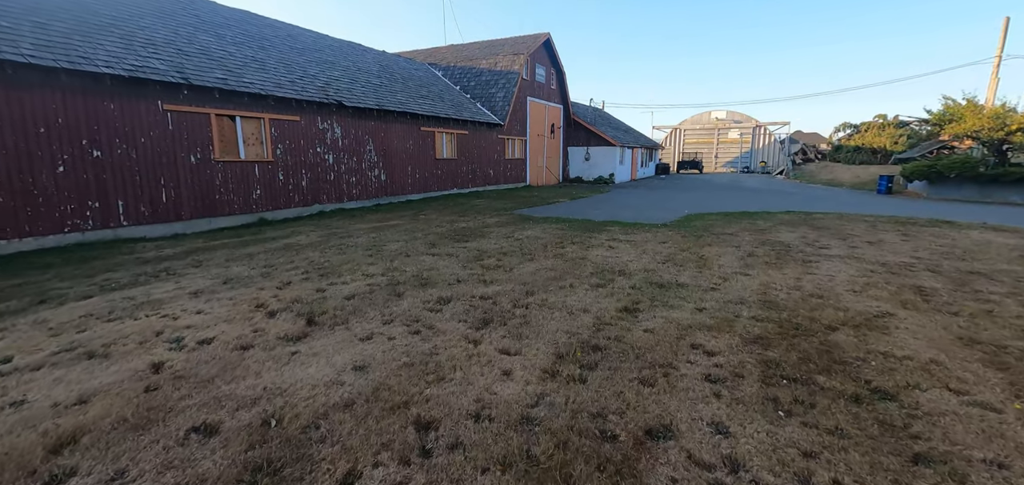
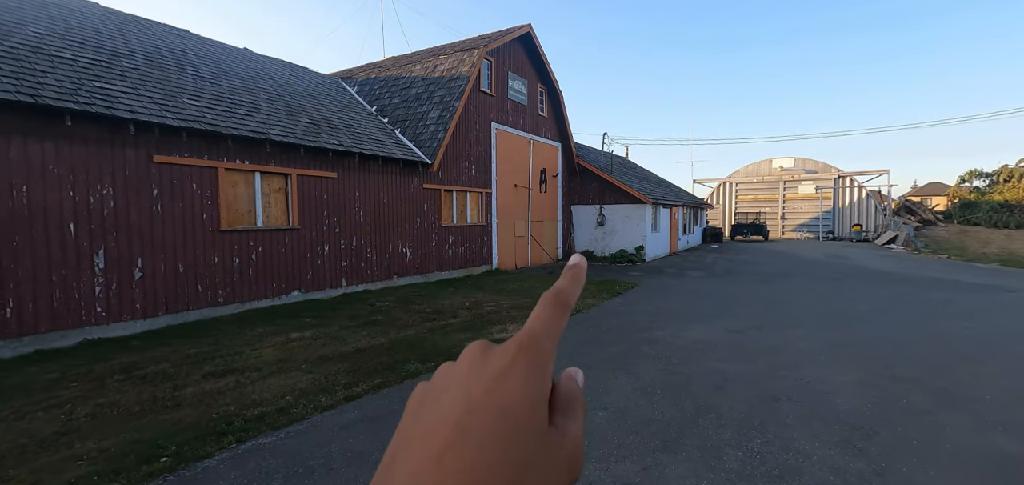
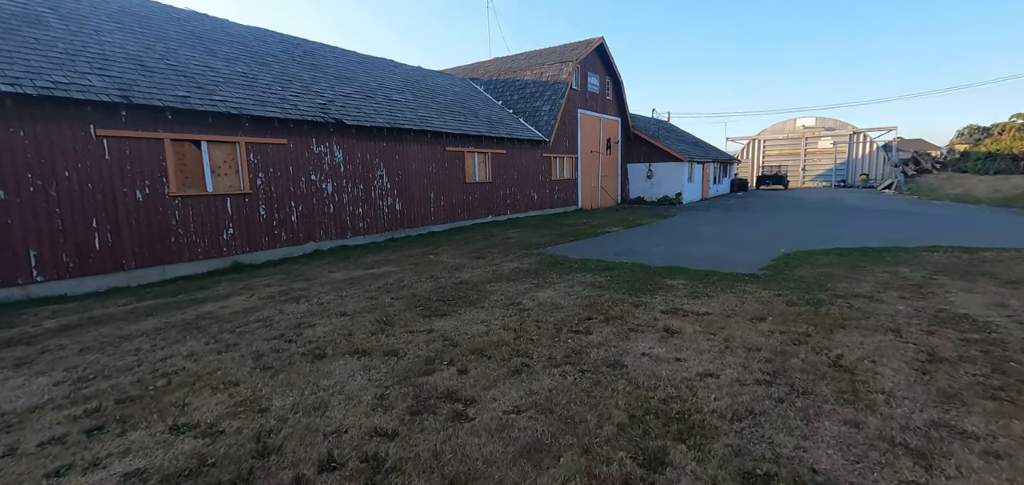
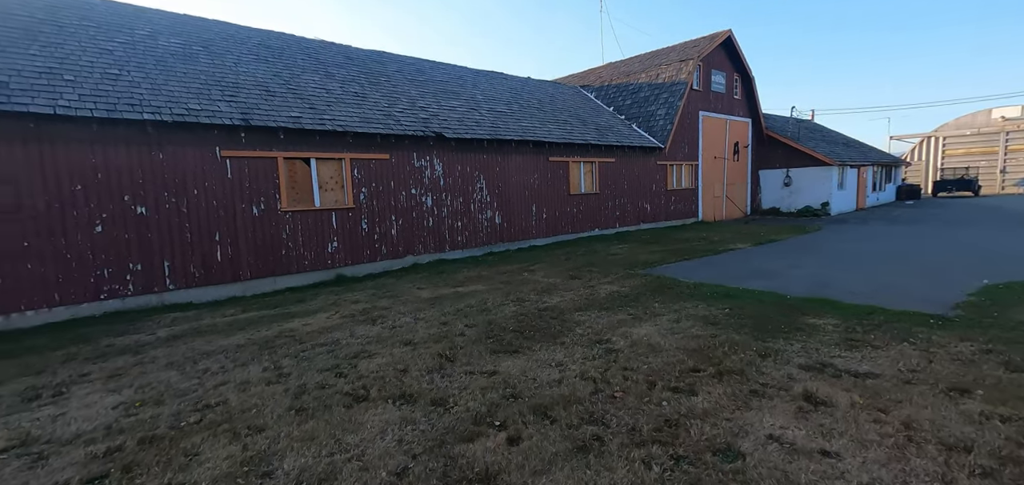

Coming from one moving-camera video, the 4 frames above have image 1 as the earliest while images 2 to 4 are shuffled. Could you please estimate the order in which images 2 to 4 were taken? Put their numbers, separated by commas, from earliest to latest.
3, 4, 2
